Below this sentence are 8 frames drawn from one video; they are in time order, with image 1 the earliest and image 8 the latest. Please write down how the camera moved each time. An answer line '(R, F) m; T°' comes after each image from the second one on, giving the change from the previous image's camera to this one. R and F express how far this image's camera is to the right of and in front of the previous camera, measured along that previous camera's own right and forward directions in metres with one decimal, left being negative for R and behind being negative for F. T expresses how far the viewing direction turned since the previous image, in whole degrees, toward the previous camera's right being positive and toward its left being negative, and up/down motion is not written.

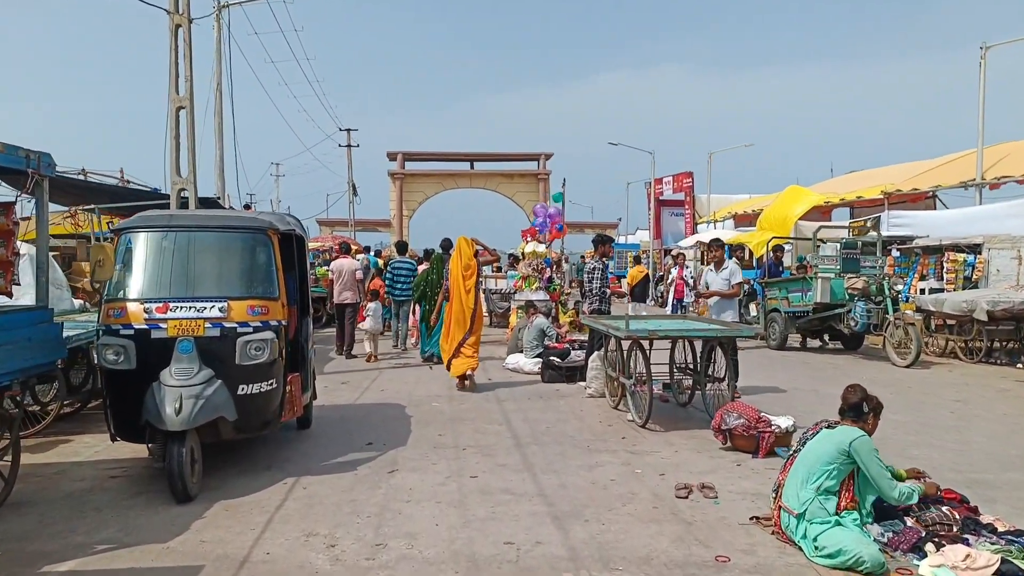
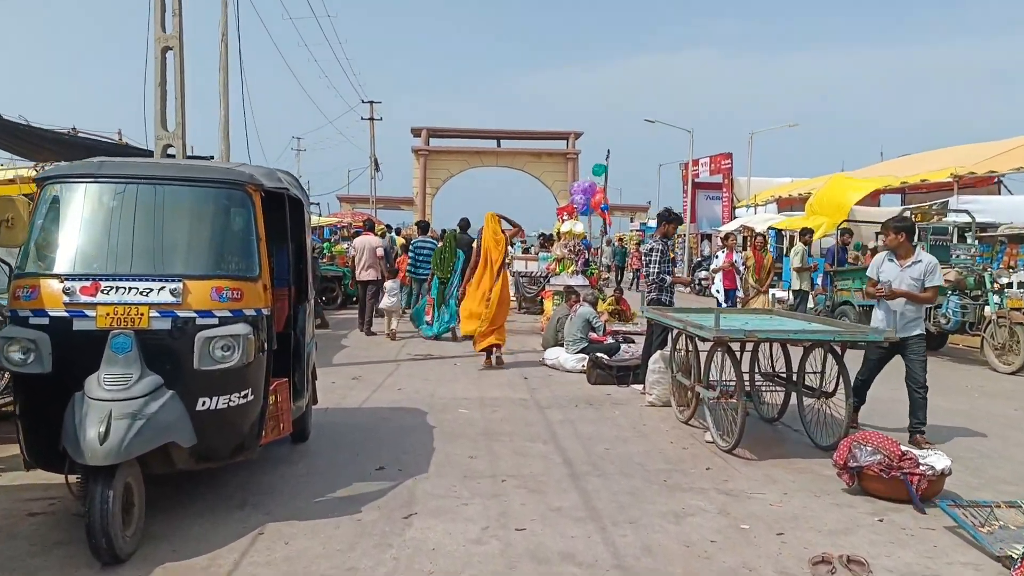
(-0.3, +1.6) m; -2°
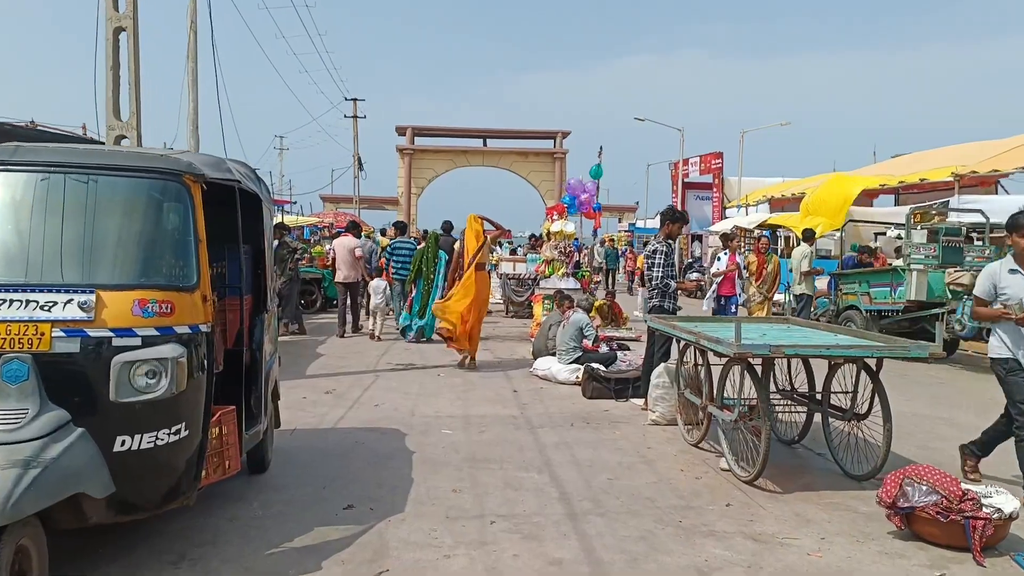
(0.0, +0.7) m; +1°
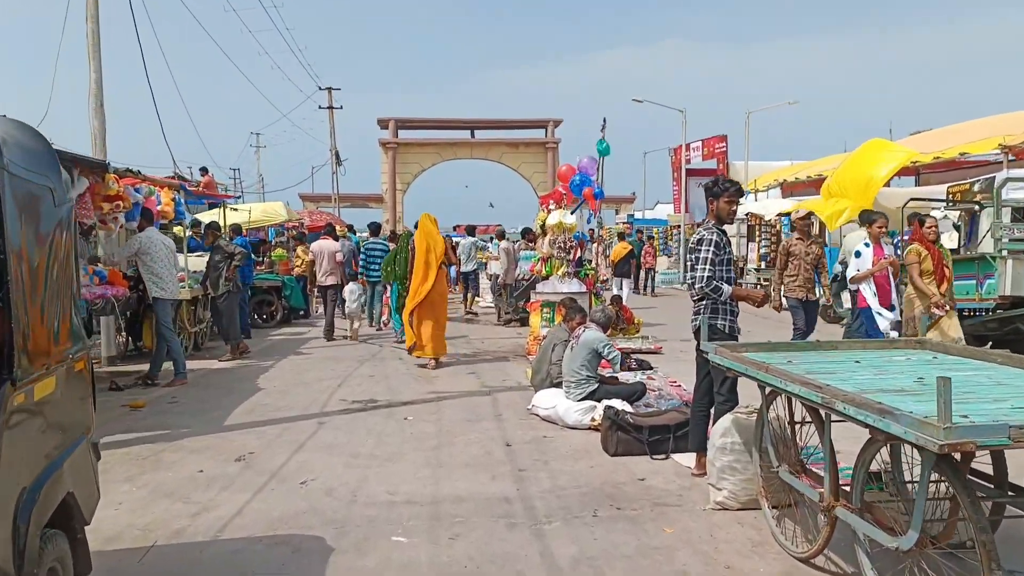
(+0.1, +2.4) m; 0°
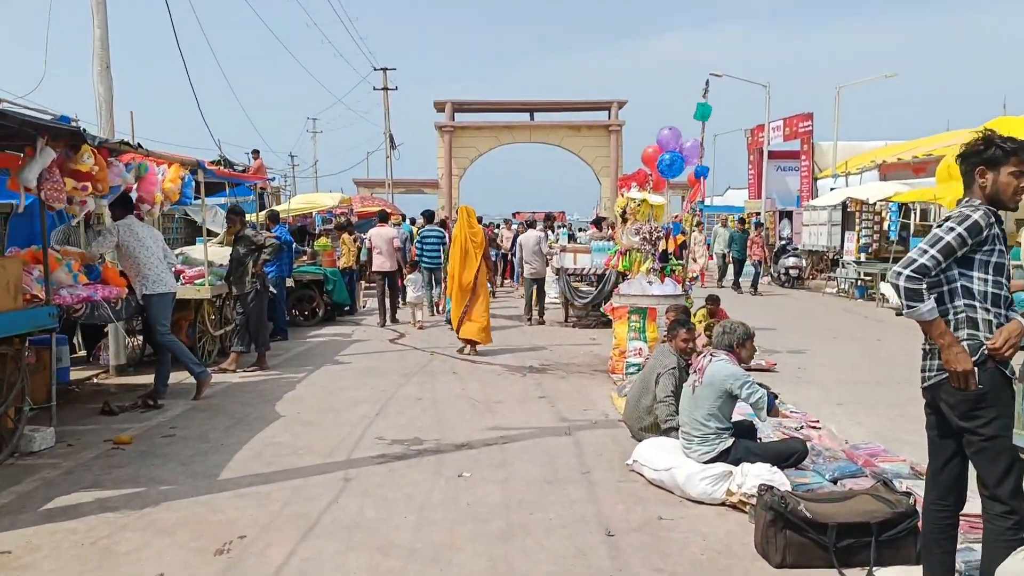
(-0.3, +1.9) m; -4°
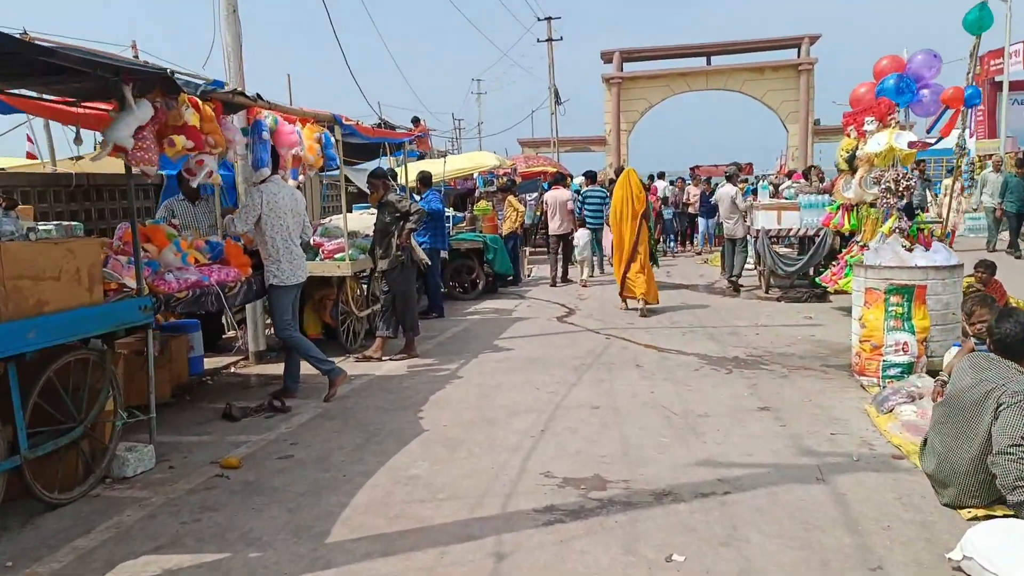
(-0.3, +1.8) m; -13°
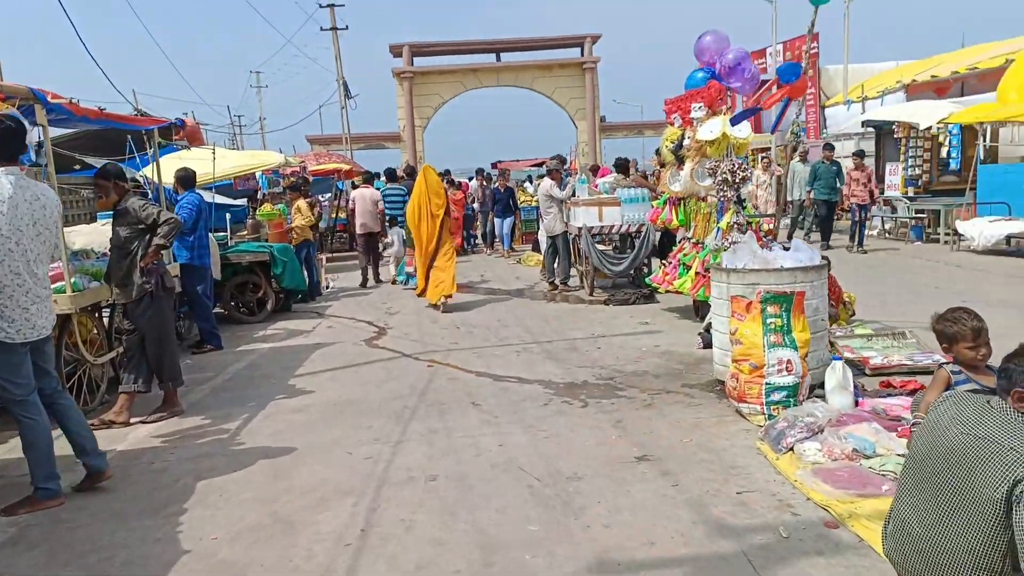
(0.0, +1.5) m; +15°
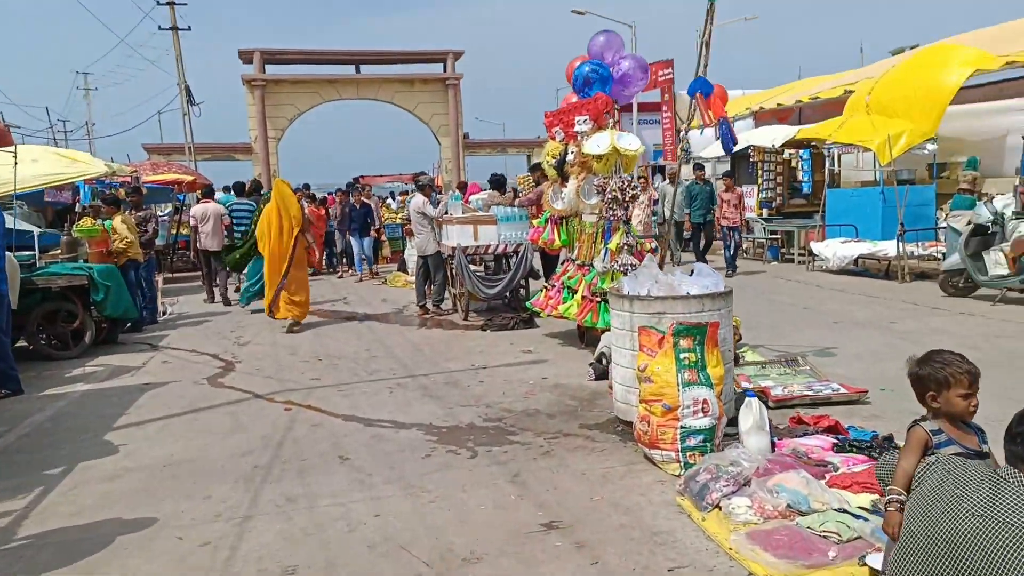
(-0.1, +0.8) m; +11°
